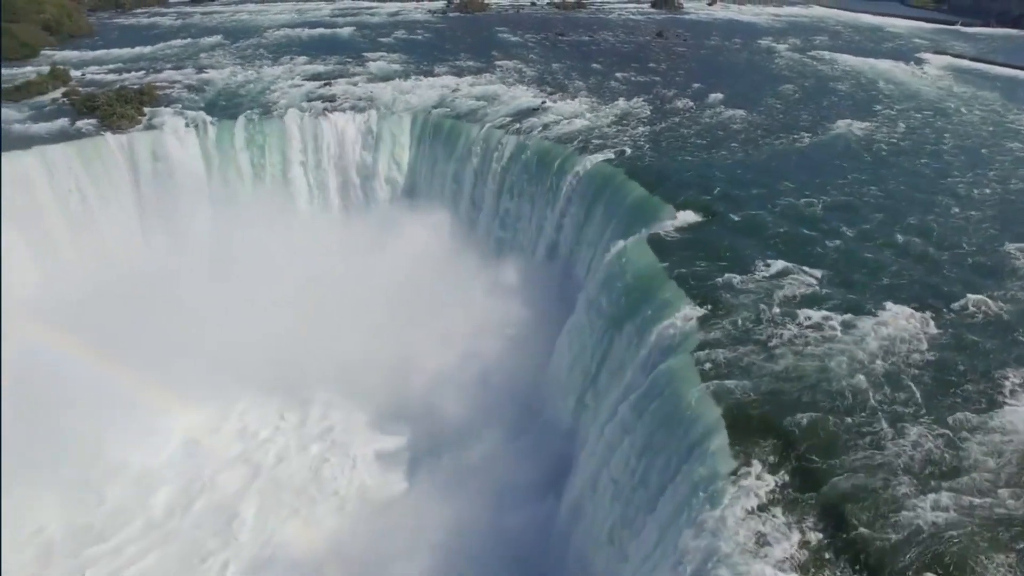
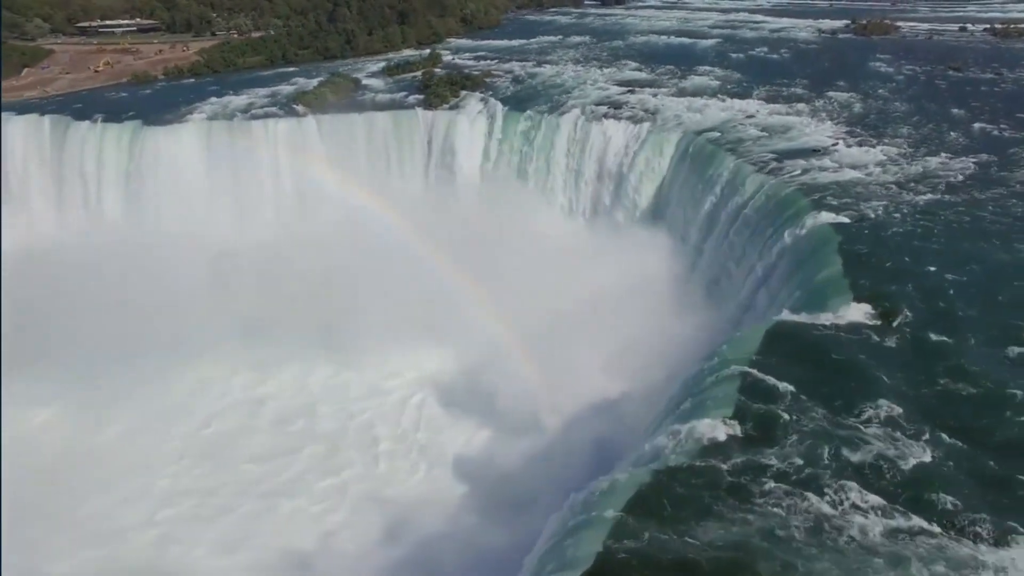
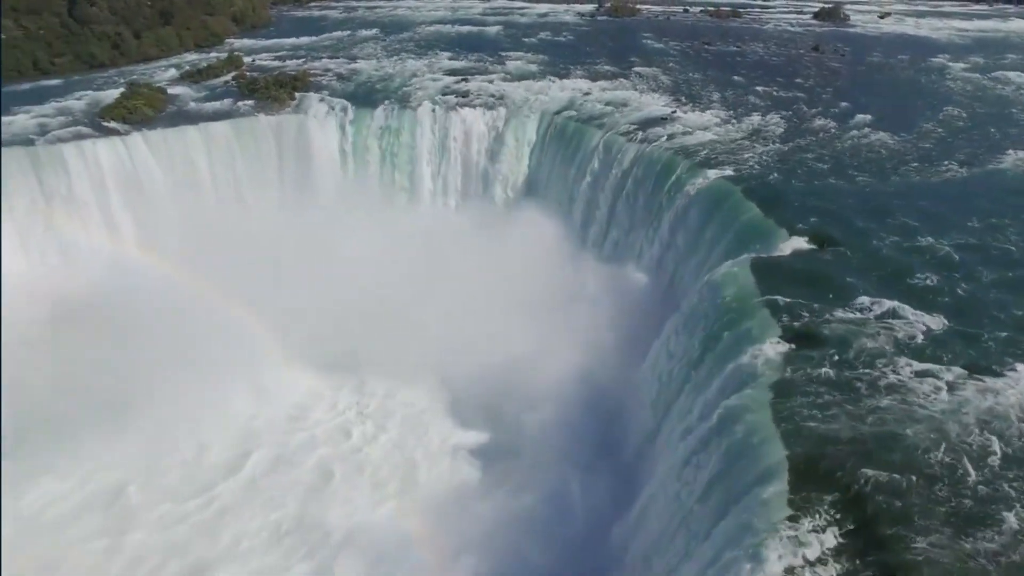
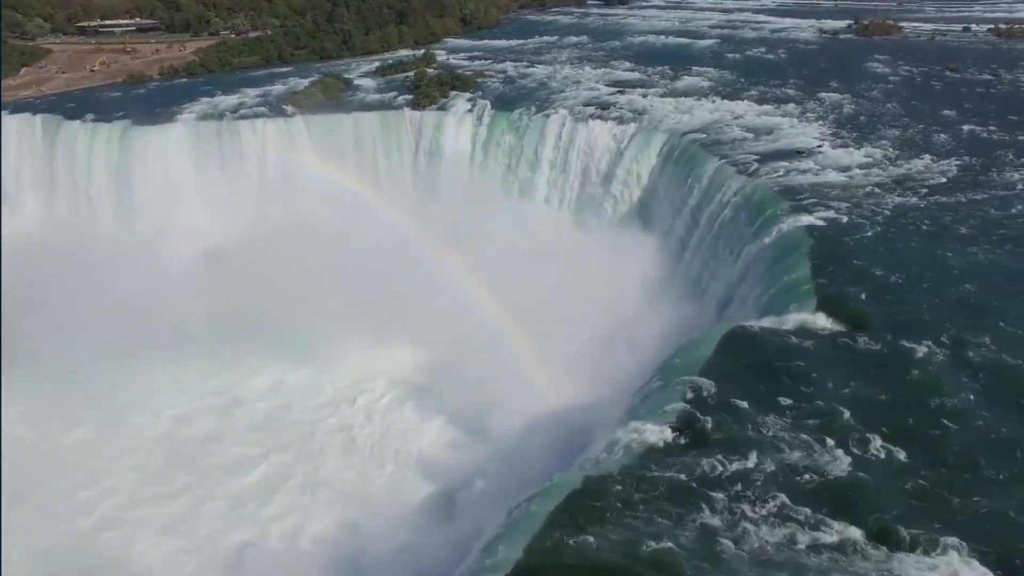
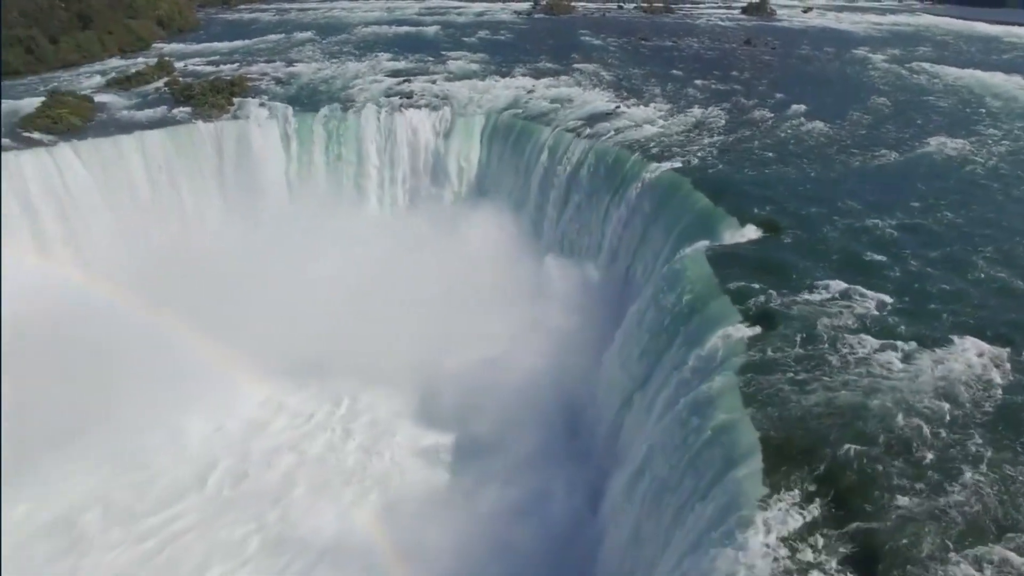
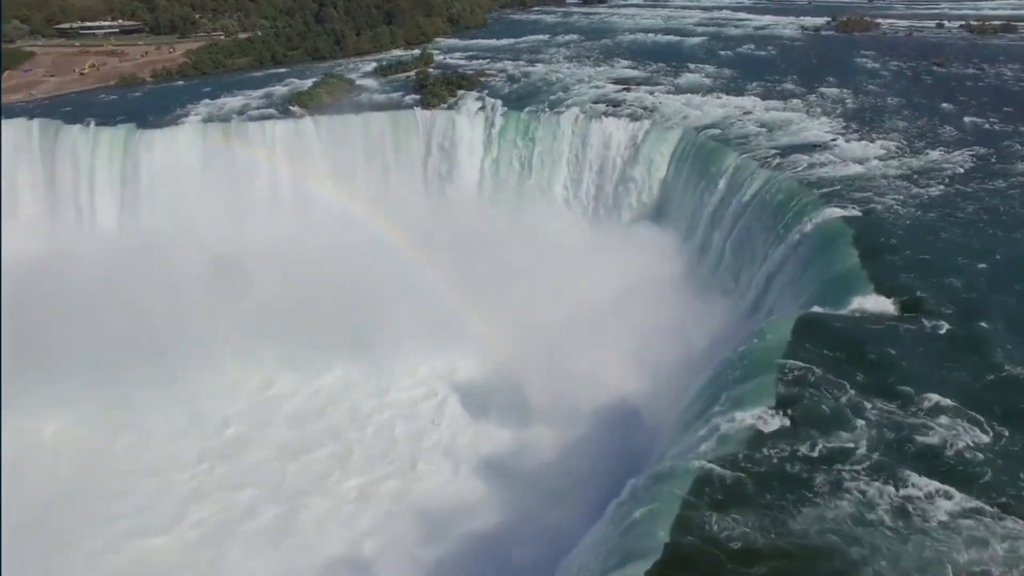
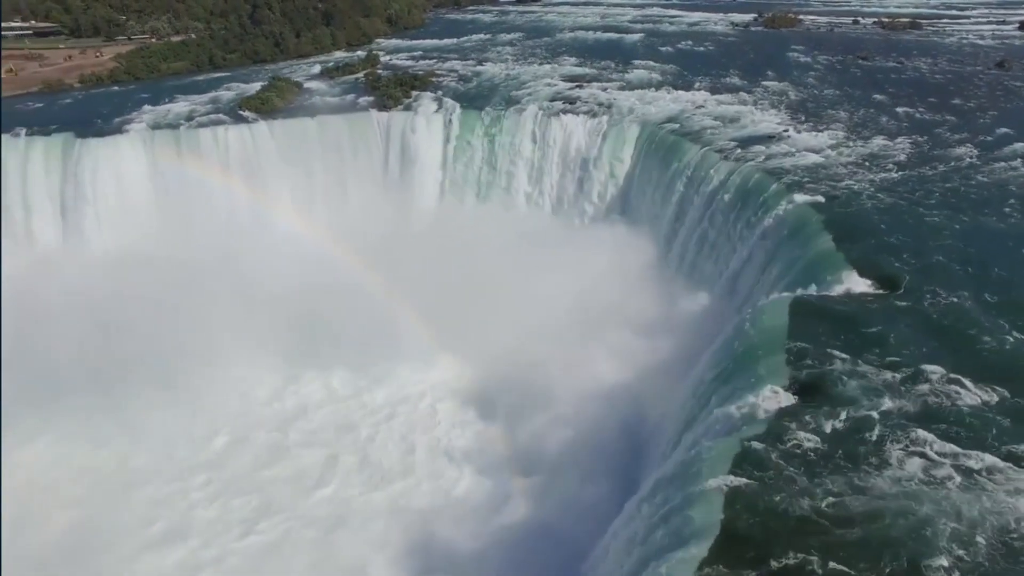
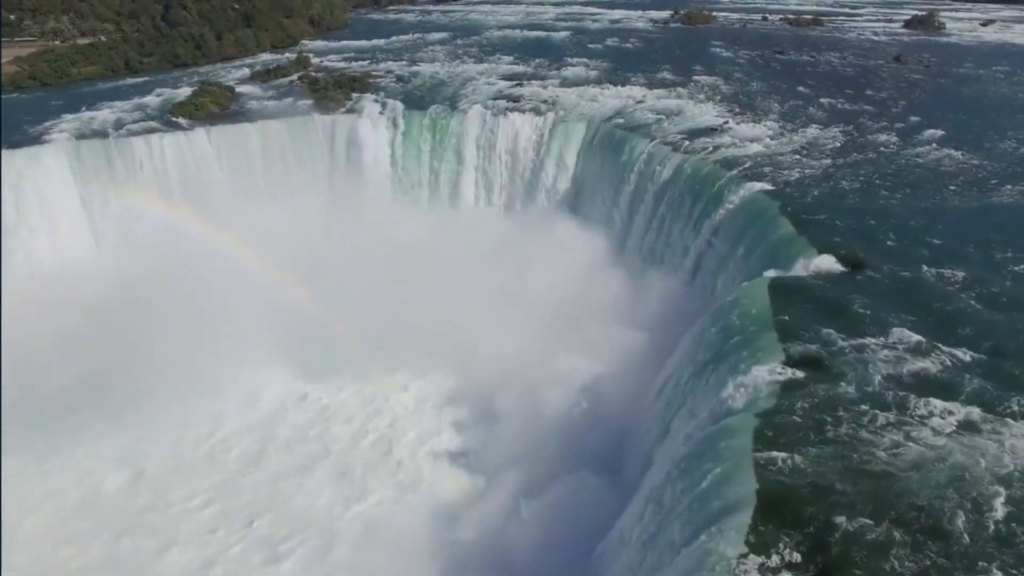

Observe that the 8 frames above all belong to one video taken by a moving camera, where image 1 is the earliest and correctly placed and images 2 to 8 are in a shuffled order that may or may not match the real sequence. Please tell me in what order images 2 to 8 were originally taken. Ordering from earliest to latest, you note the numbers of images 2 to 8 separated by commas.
5, 3, 8, 7, 6, 2, 4
